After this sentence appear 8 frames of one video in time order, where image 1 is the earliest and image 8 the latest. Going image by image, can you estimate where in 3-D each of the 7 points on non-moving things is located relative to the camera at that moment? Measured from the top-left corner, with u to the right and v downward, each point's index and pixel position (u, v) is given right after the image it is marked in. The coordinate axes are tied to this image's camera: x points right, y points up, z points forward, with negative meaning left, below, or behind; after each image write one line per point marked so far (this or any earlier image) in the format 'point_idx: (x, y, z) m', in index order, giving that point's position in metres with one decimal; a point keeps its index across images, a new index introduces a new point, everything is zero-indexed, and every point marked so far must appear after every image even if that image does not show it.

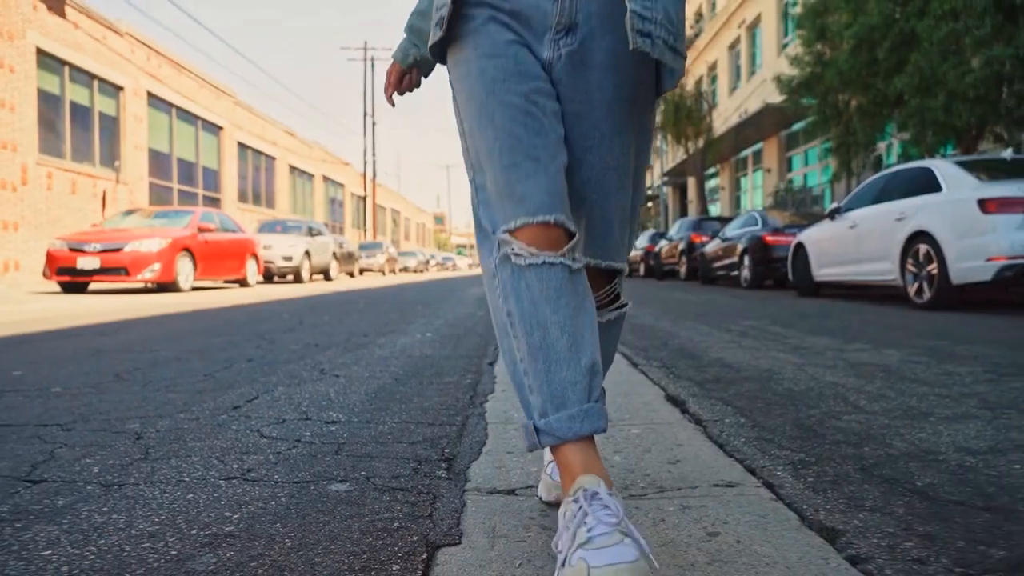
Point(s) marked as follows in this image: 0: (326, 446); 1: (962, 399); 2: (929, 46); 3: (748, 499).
0: (-0.6, -0.5, +2.1) m
1: (+1.7, -0.4, +2.7) m
2: (+6.3, +3.7, +10.8) m
3: (+0.6, -0.5, +1.7) m
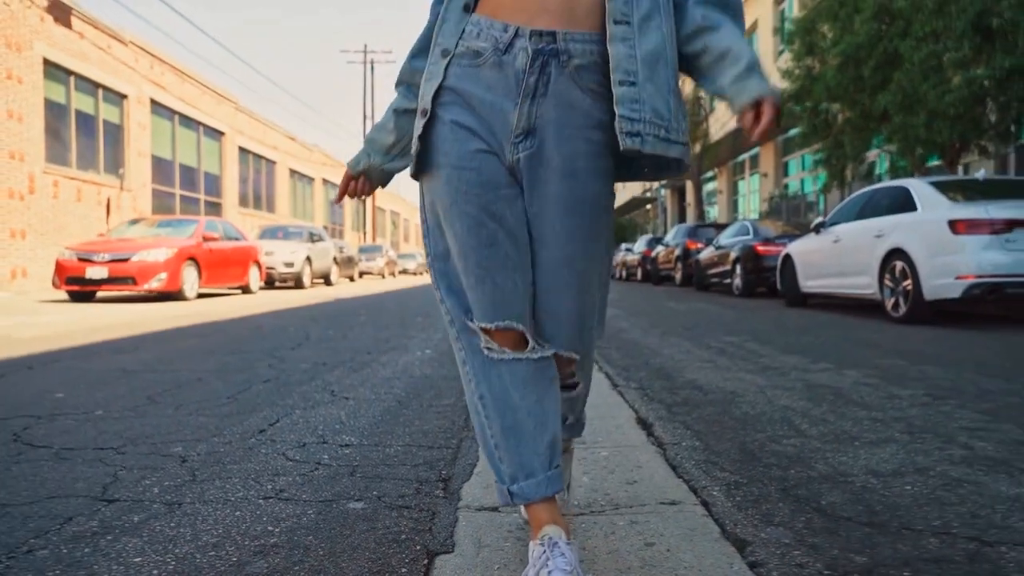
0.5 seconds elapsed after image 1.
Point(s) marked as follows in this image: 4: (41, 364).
0: (-0.6, -0.6, +2.6) m
1: (+1.7, -0.6, +3.1) m
2: (+6.3, +3.5, +11.2) m
3: (+0.5, -0.7, +2.1) m
4: (-3.4, -0.5, +5.1) m
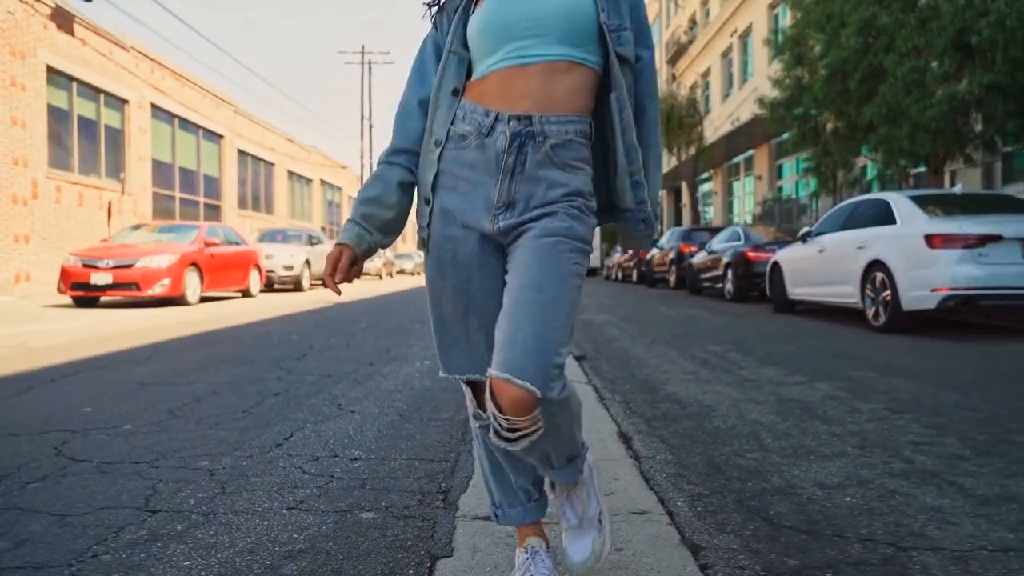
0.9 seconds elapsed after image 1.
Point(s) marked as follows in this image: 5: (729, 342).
0: (-0.6, -0.8, +2.9) m
1: (+1.6, -0.7, +3.5) m
2: (+6.2, +3.4, +11.6) m
3: (+0.5, -0.8, +2.4) m
4: (-3.4, -0.7, +5.4) m
5: (+2.4, -0.6, +7.9) m
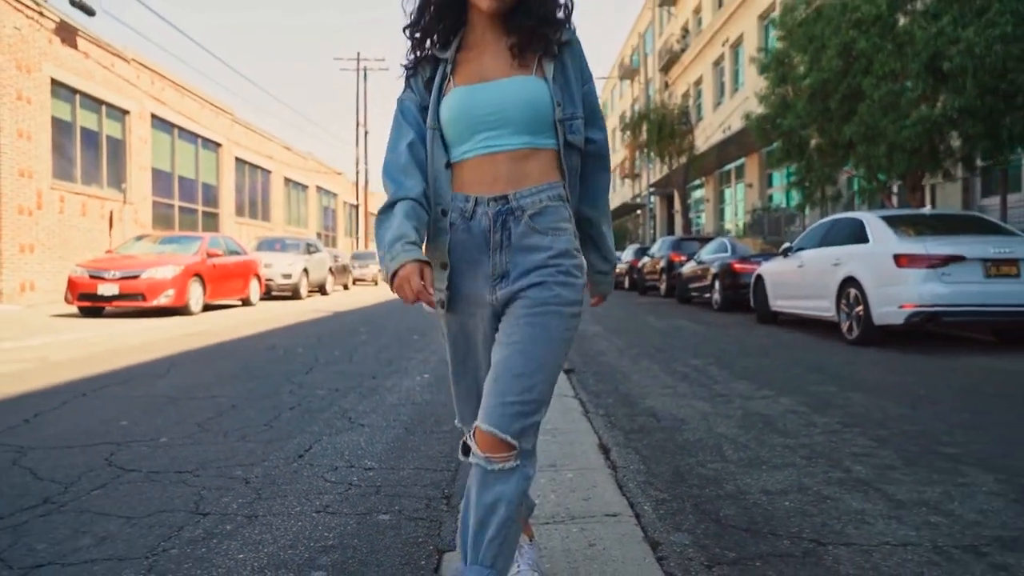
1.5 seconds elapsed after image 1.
0: (-0.7, -0.9, +3.4) m
1: (+1.6, -0.9, +4.0) m
2: (+6.1, +3.2, +12.1) m
3: (+0.4, -1.0, +2.9) m
4: (-3.5, -0.8, +5.9) m
5: (+2.3, -0.8, +8.4) m
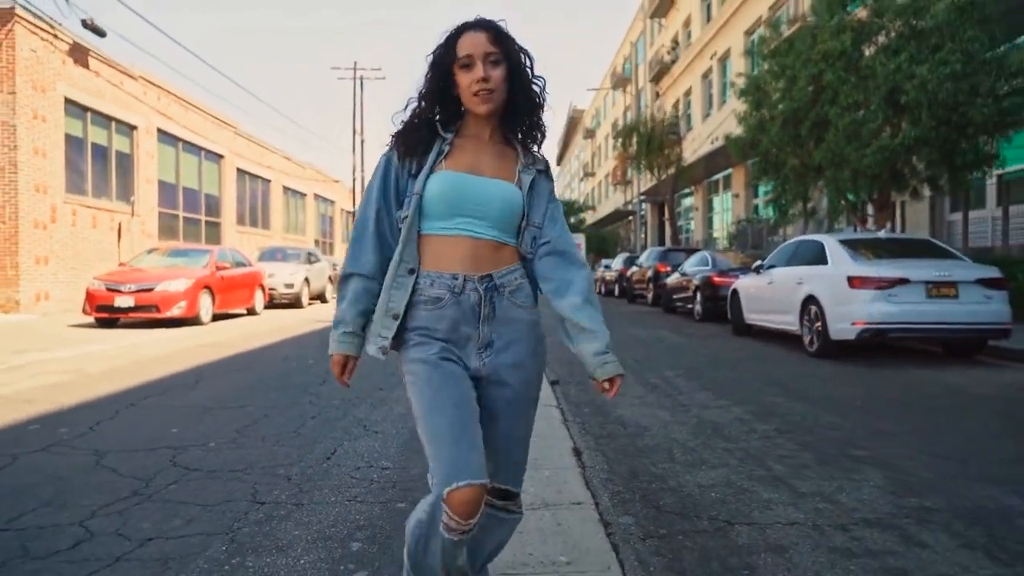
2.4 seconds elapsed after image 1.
0: (-0.7, -1.2, +4.2) m
1: (+1.5, -1.1, +4.9) m
2: (+5.9, +2.9, +13.1) m
3: (+0.4, -1.2, +3.8) m
4: (-3.6, -1.1, +6.7) m
5: (+2.2, -1.0, +9.3) m
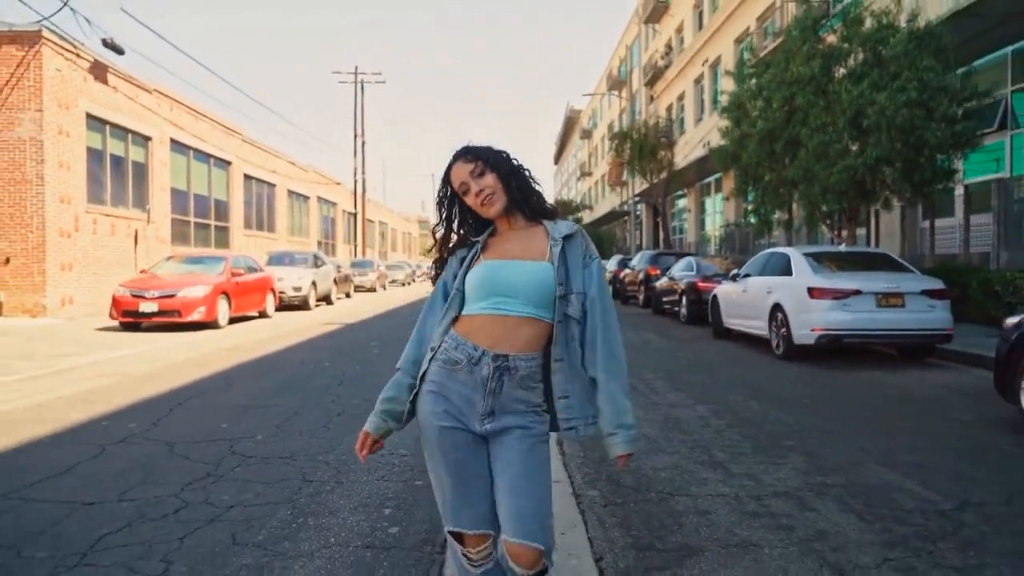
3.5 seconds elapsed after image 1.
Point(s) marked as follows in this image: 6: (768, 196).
0: (-0.8, -1.3, +5.3) m
1: (+1.5, -1.3, +6.0) m
2: (+5.9, +2.8, +14.2) m
3: (+0.3, -1.4, +4.9) m
4: (-3.6, -1.2, +7.8) m
5: (+2.2, -1.2, +10.4) m
6: (+5.9, +2.1, +16.3) m
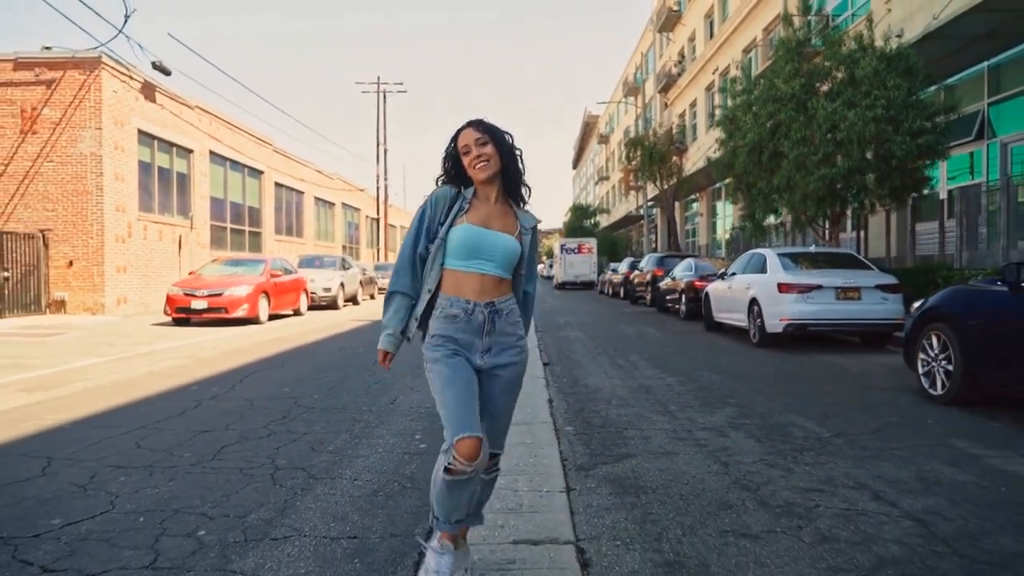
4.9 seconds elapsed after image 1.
0: (-0.8, -1.2, +7.0) m
1: (+1.5, -1.2, +7.6) m
2: (+6.1, +2.9, +15.7) m
3: (+0.3, -1.3, +6.5) m
4: (-3.6, -1.2, +9.6) m
5: (+2.3, -1.1, +12.0) m
6: (+6.2, +2.1, +17.8) m
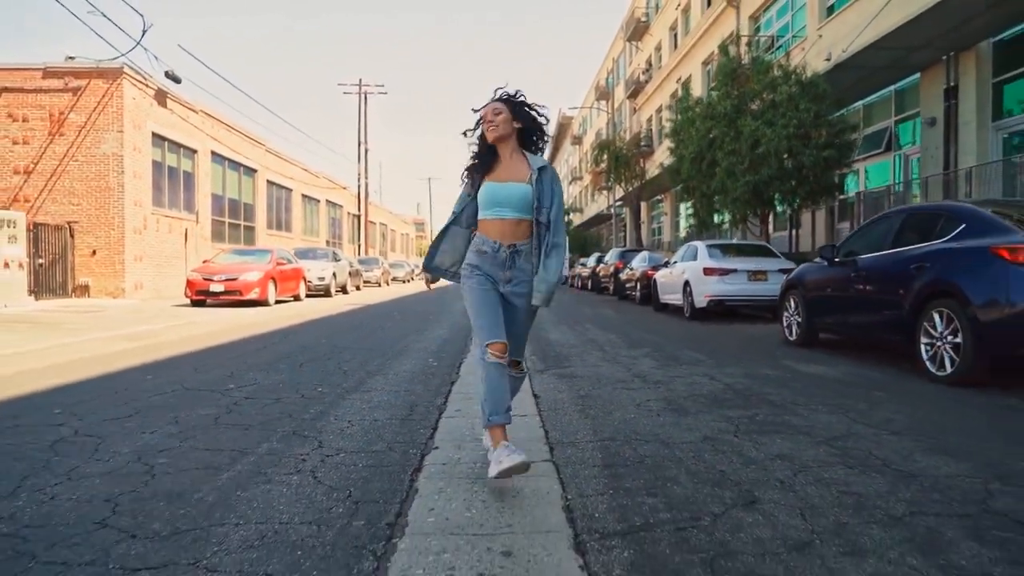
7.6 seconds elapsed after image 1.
0: (-1.1, -0.9, +9.8) m
1: (+1.2, -0.9, +10.5) m
2: (+5.6, +3.2, +18.7) m
3: (+0.1, -0.9, +9.4) m
4: (-3.9, -0.8, +12.3) m
5: (+1.9, -0.8, +14.9) m
6: (+5.5, +2.5, +20.9) m
